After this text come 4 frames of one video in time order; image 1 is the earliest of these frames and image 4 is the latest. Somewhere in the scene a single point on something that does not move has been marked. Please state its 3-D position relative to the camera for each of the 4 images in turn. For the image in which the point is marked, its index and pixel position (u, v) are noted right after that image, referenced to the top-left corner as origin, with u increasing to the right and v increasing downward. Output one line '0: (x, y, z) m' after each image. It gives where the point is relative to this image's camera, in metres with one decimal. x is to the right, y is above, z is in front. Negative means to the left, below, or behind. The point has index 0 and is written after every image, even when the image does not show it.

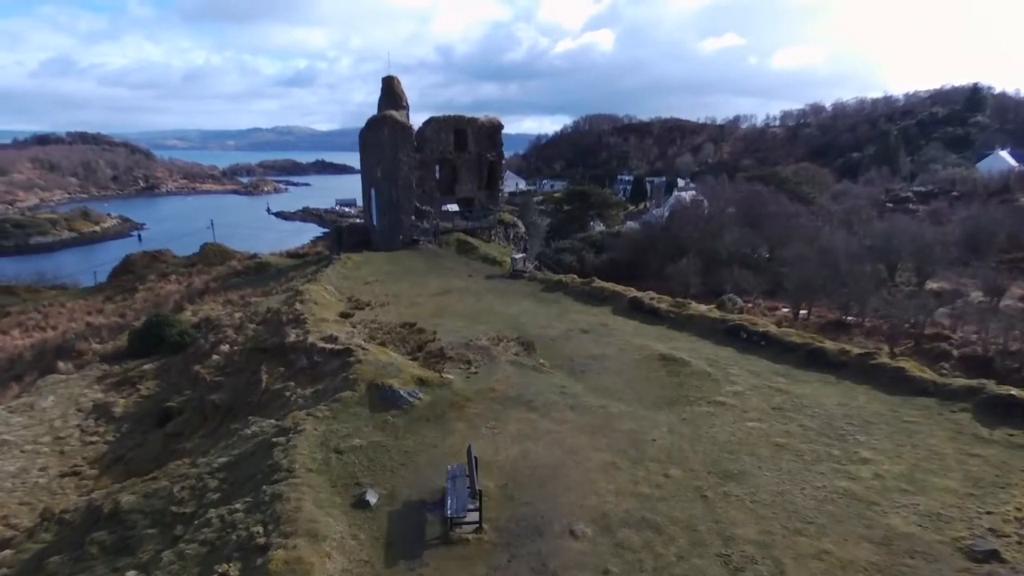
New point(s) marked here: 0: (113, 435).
0: (-9.7, -3.6, +15.2) m
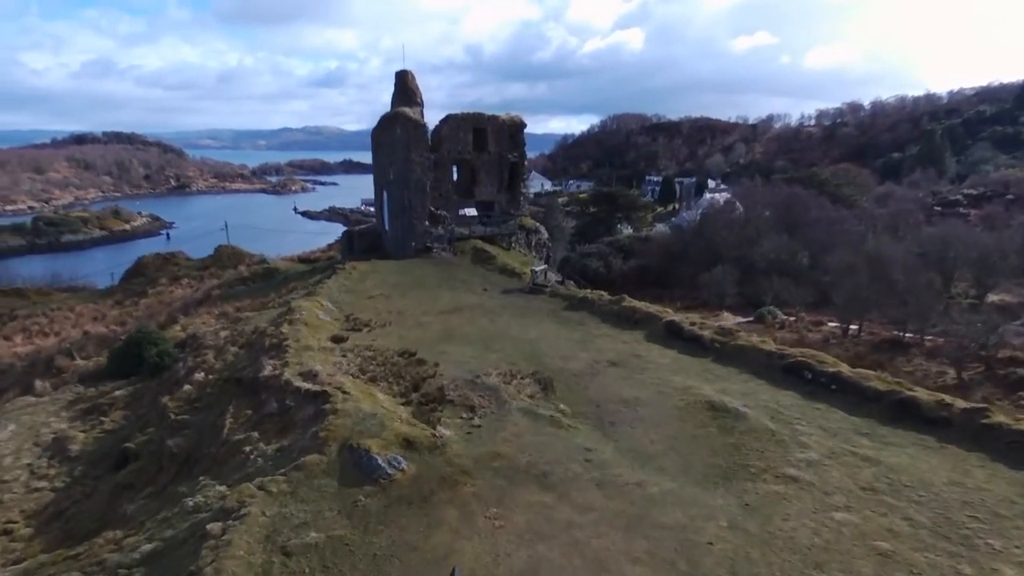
0: (-9.4, -4.0, +13.1) m
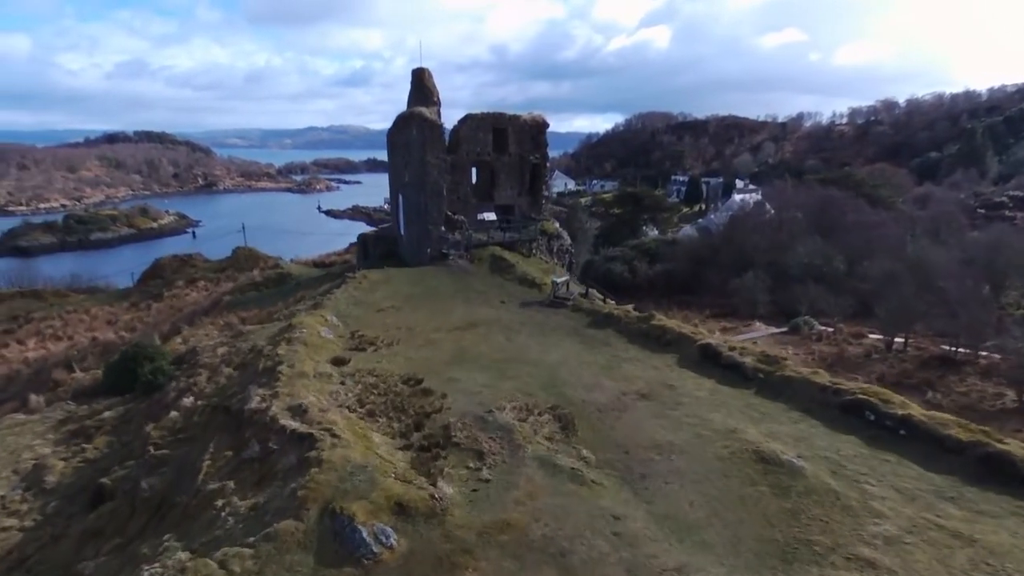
0: (-9.1, -4.4, +12.0) m
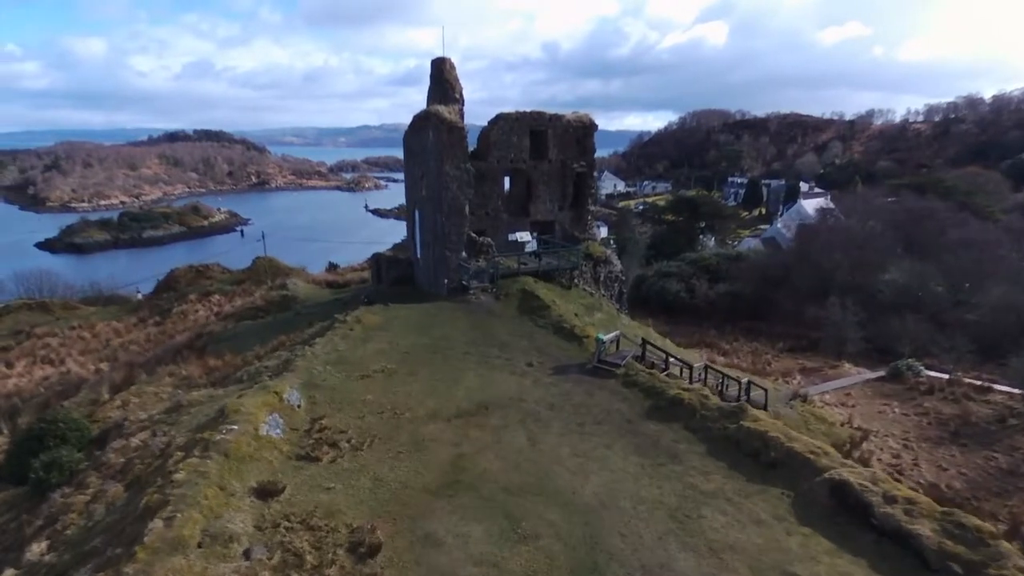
0: (-9.1, -5.7, +7.5) m
